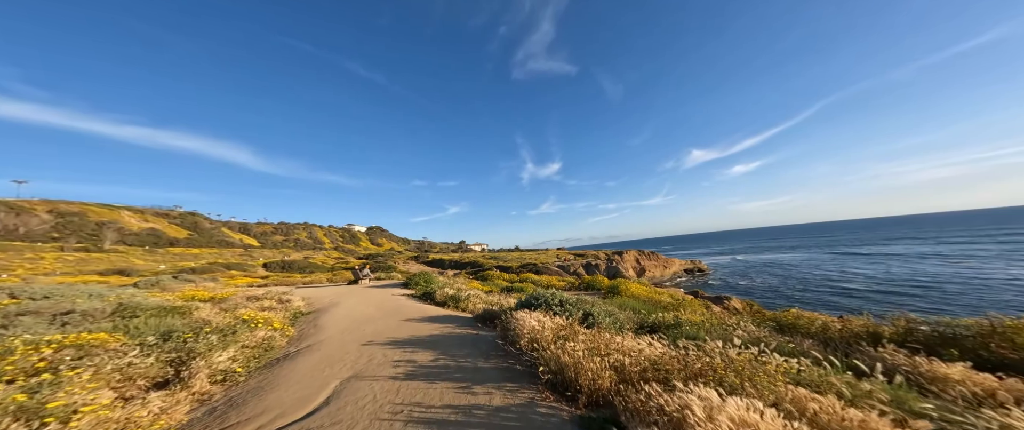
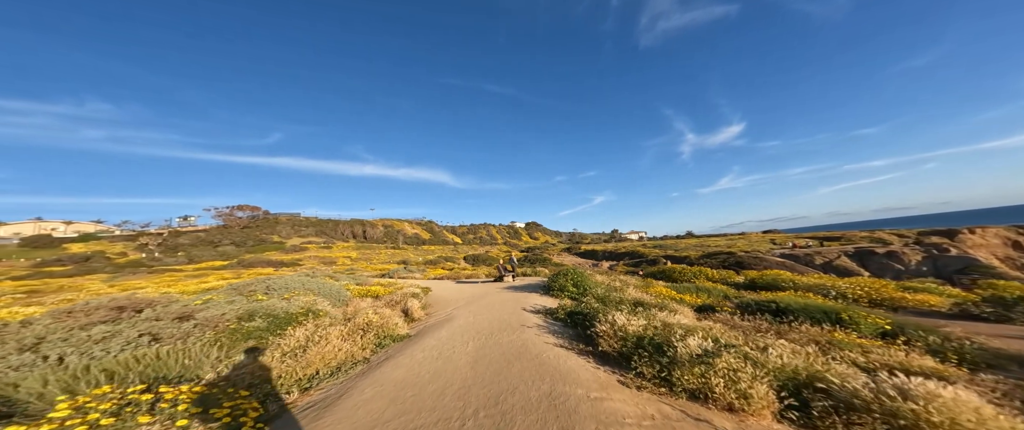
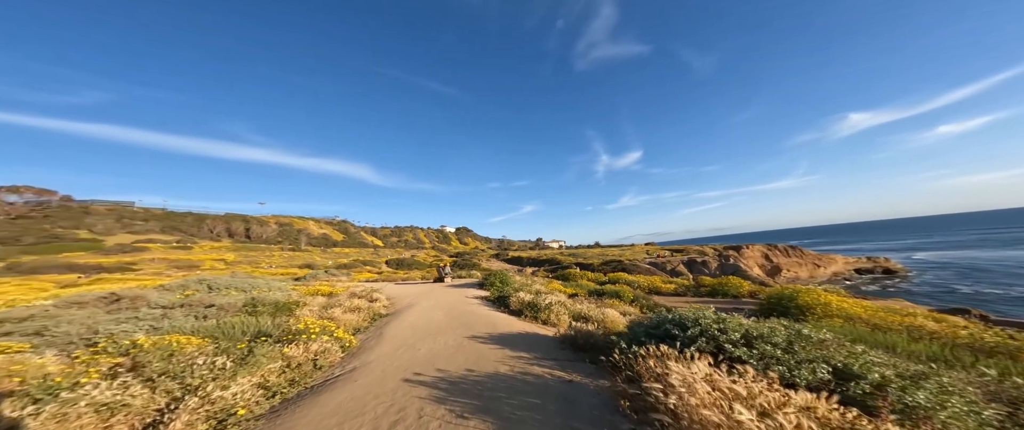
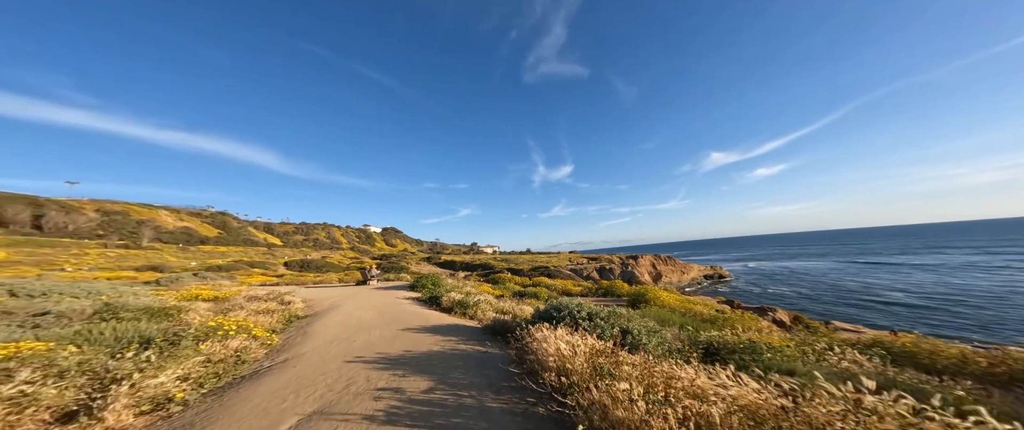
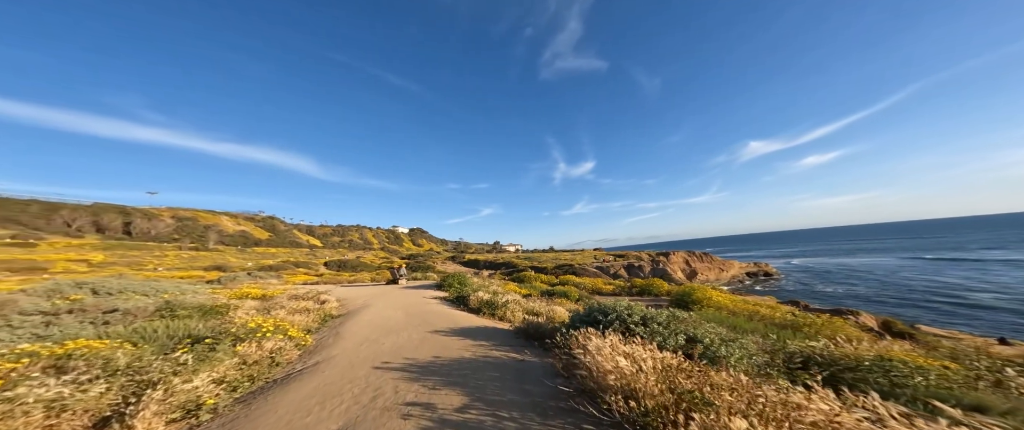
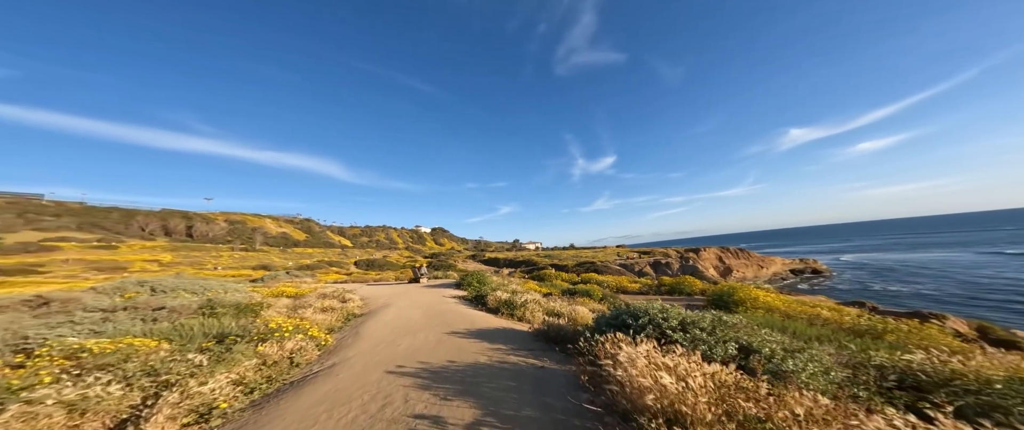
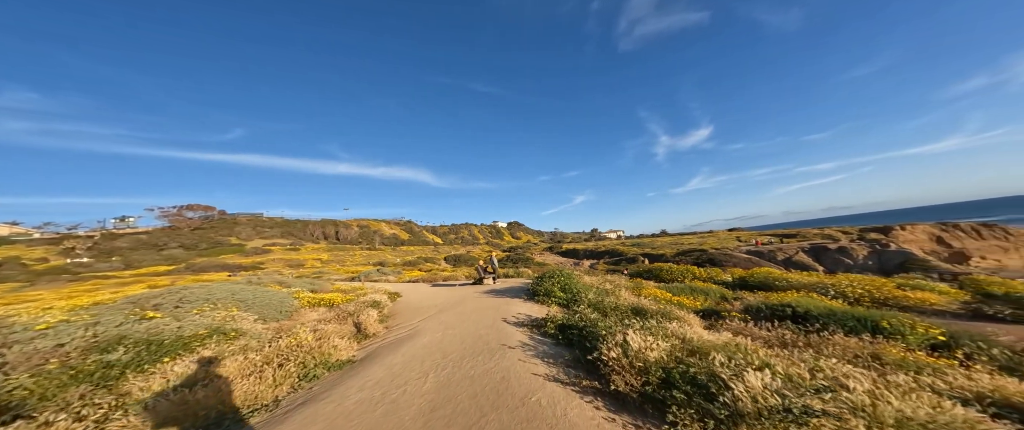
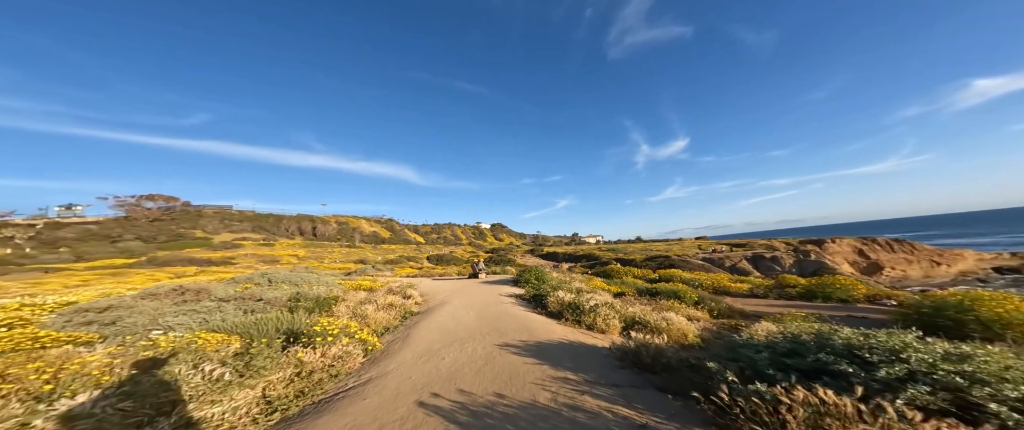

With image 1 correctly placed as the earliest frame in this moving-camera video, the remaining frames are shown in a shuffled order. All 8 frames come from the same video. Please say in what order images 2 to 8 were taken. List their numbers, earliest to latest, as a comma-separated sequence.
4, 5, 6, 3, 8, 2, 7
